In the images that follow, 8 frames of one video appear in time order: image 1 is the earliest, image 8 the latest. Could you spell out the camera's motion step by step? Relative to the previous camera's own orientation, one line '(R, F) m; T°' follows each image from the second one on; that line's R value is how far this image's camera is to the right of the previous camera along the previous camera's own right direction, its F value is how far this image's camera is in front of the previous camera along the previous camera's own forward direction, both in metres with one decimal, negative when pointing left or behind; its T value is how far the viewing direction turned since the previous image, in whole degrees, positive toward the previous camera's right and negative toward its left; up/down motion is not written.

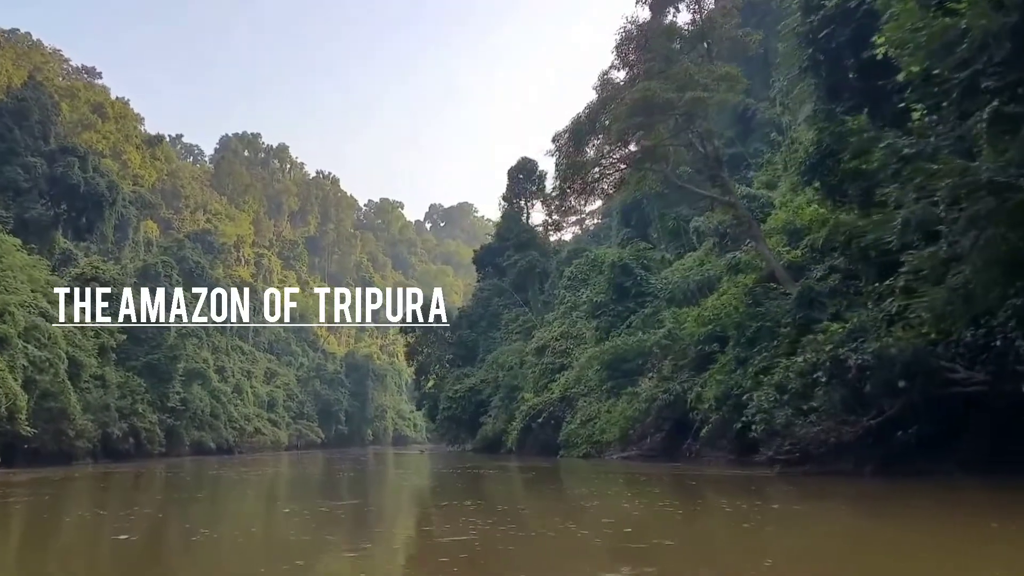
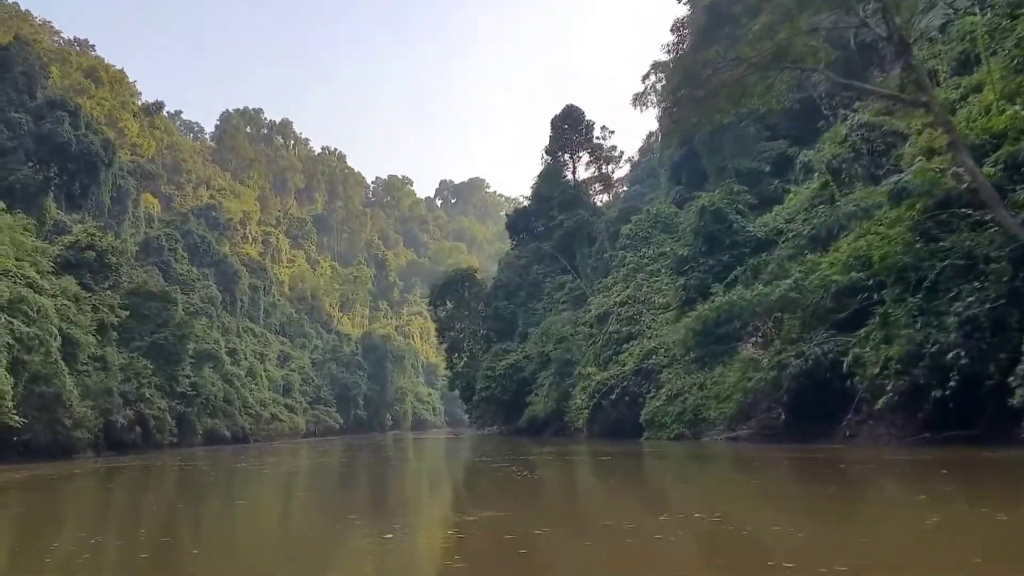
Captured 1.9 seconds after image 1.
(-1.6, +3.5) m; 0°
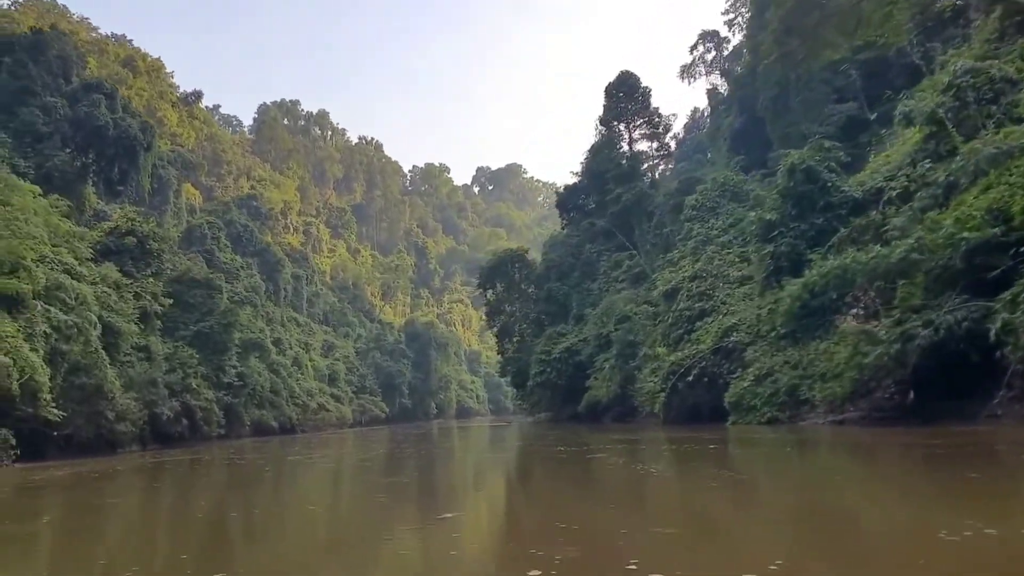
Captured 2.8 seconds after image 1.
(-0.7, +1.6) m; -3°
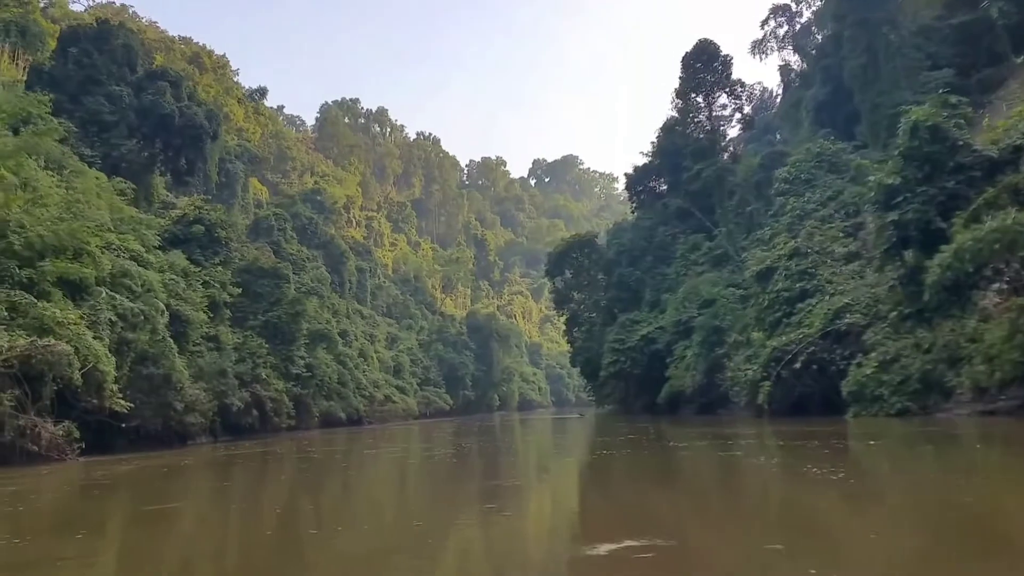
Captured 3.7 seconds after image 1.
(-0.6, +1.3) m; -4°
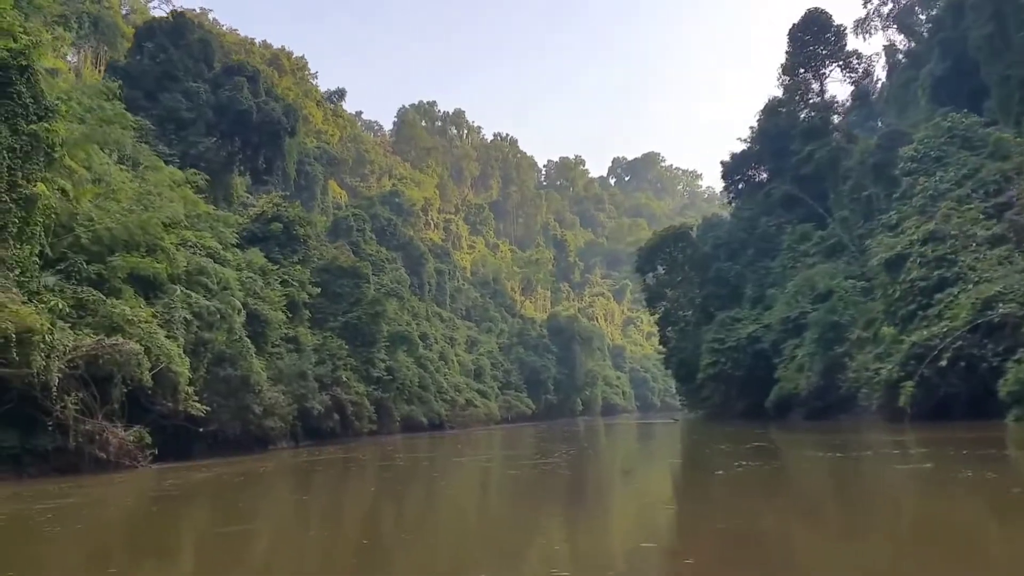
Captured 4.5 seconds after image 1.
(-0.5, +1.7) m; -5°
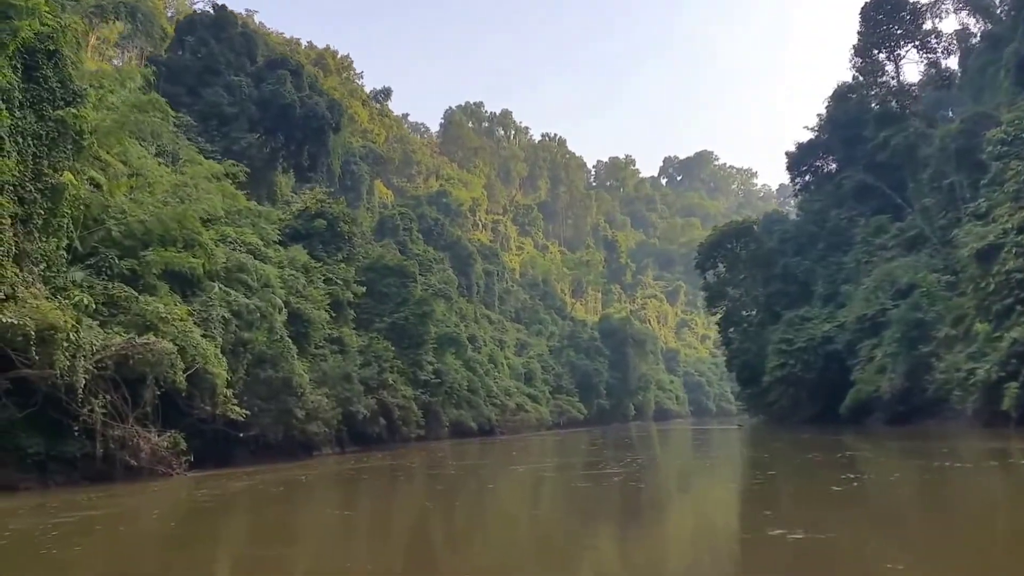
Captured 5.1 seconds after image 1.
(-0.2, +1.4) m; -3°
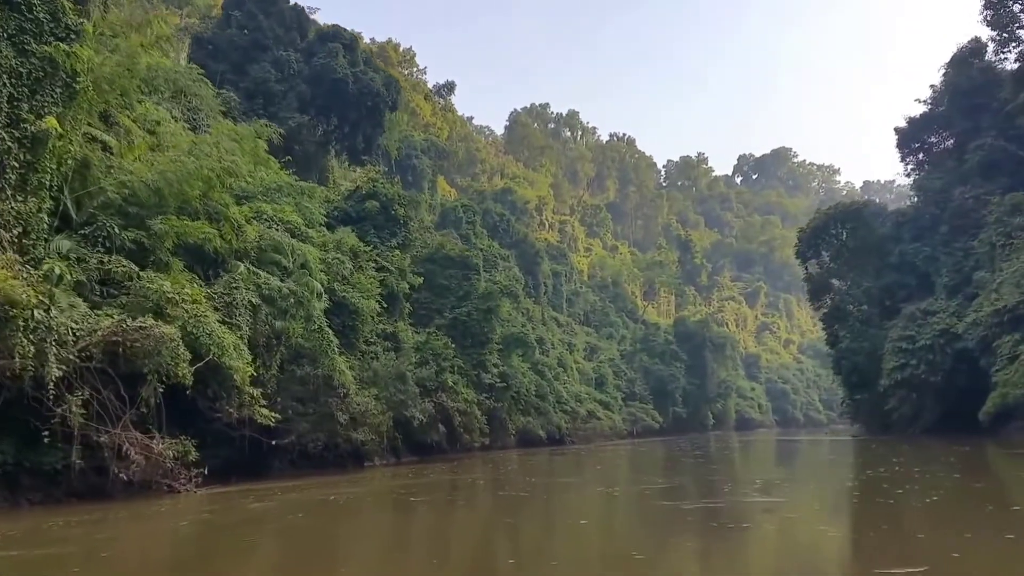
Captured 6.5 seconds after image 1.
(-0.3, +3.0) m; -5°
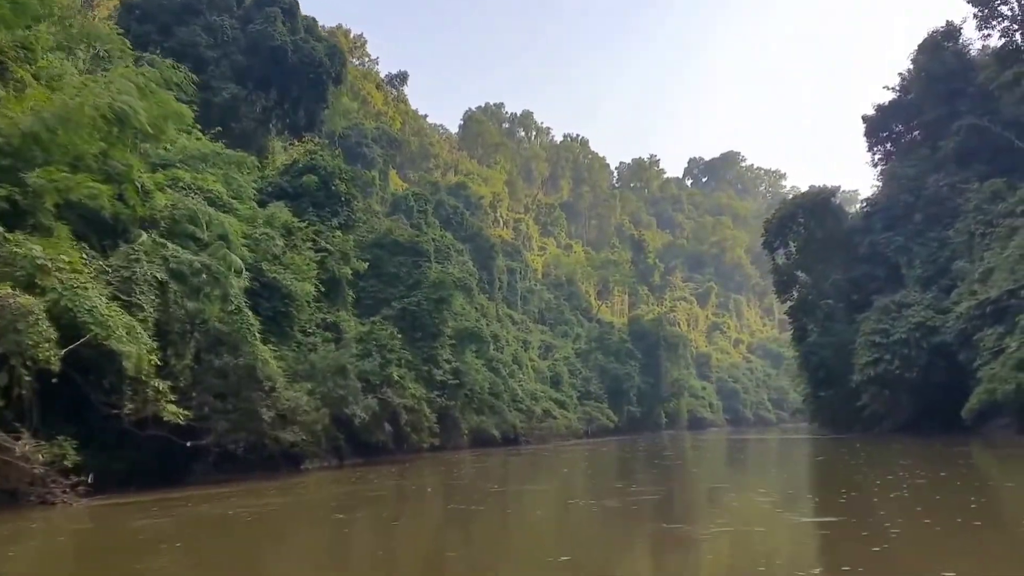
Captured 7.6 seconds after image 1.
(0.0, +1.9) m; +3°
